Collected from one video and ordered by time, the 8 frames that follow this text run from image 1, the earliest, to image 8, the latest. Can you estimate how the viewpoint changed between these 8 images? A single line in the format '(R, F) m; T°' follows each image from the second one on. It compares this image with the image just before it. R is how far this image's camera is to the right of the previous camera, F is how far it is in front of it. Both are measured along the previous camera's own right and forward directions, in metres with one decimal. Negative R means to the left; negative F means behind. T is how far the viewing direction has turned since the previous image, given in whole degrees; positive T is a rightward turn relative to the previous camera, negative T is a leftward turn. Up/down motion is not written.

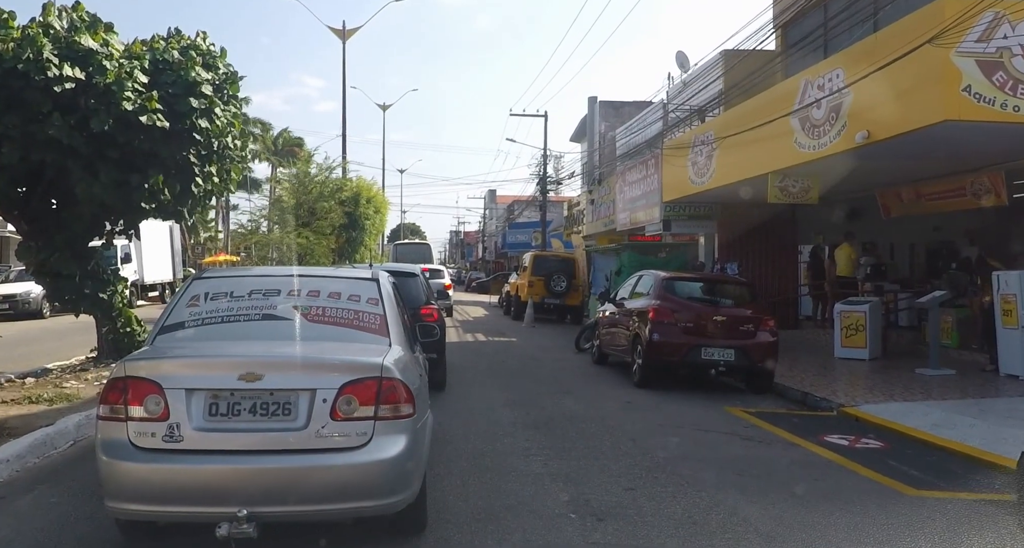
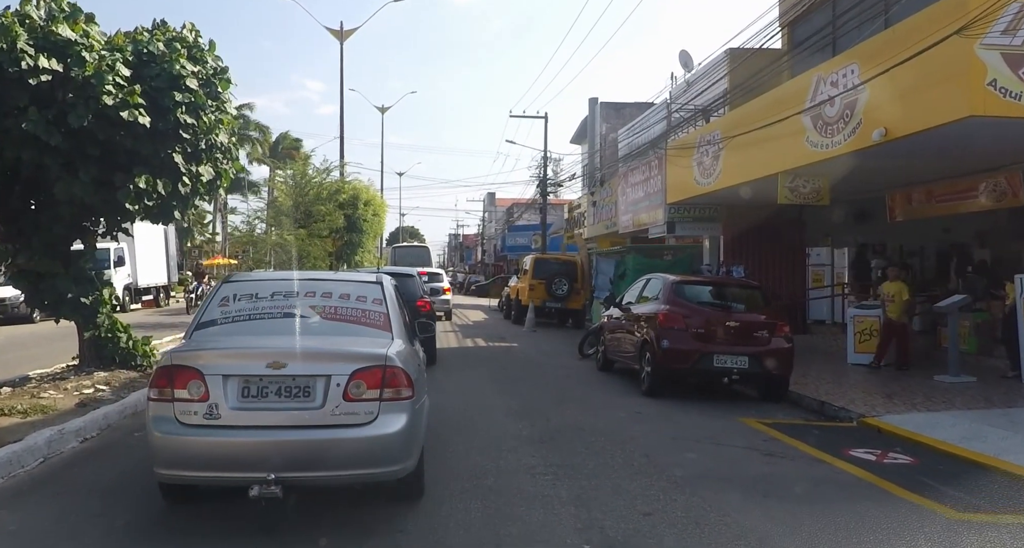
(0.0, +0.5) m; 0°
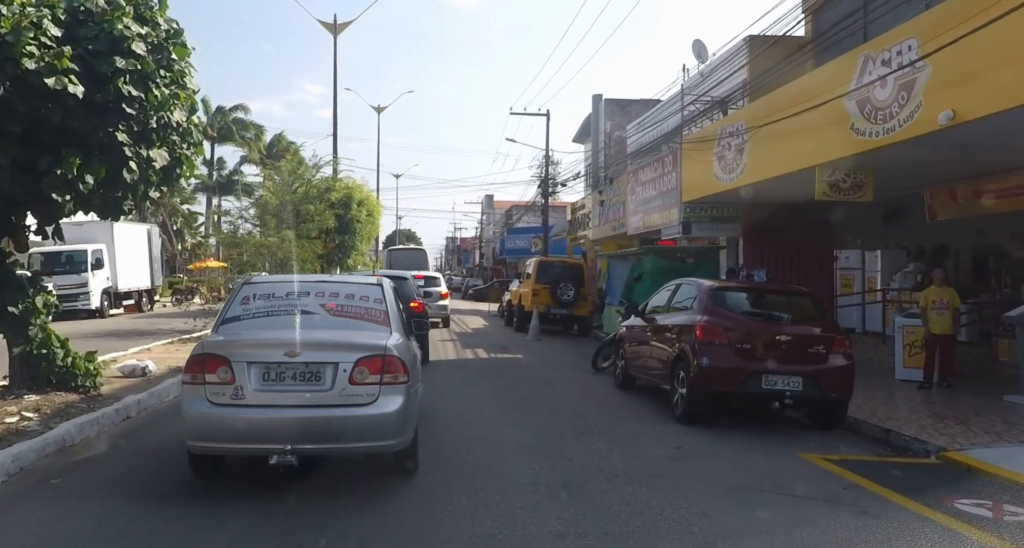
(-0.1, +1.4) m; 0°
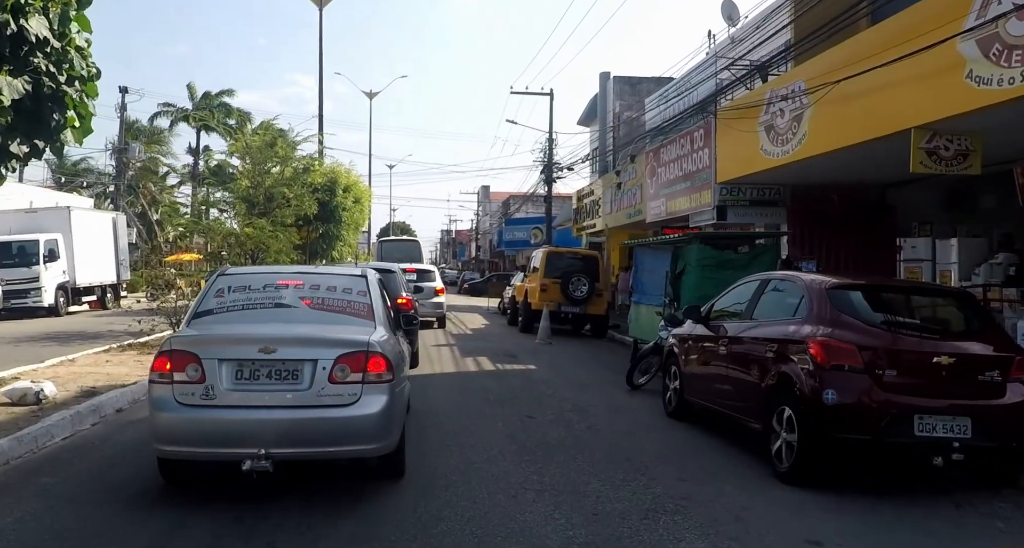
(-0.2, +2.6) m; 0°
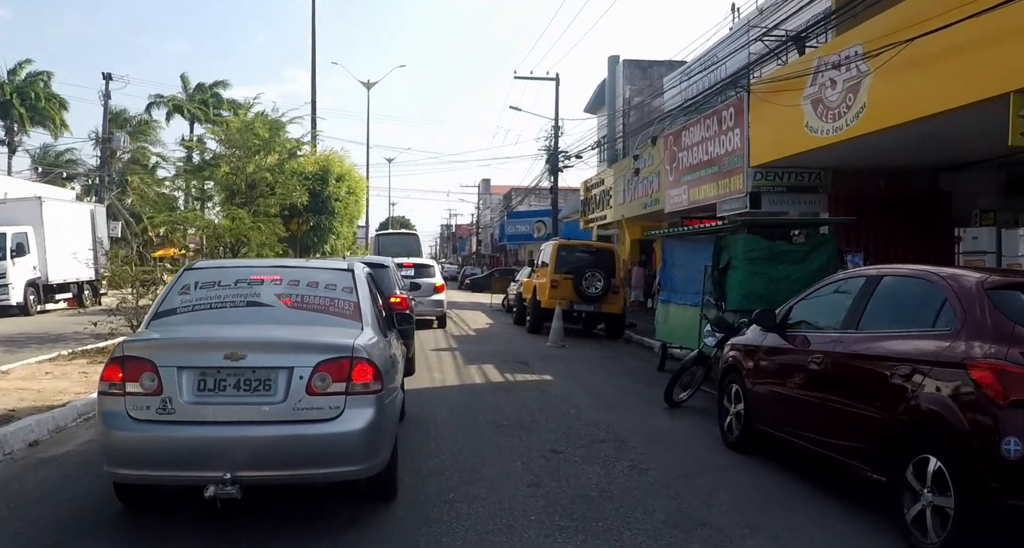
(-0.2, +1.7) m; 0°
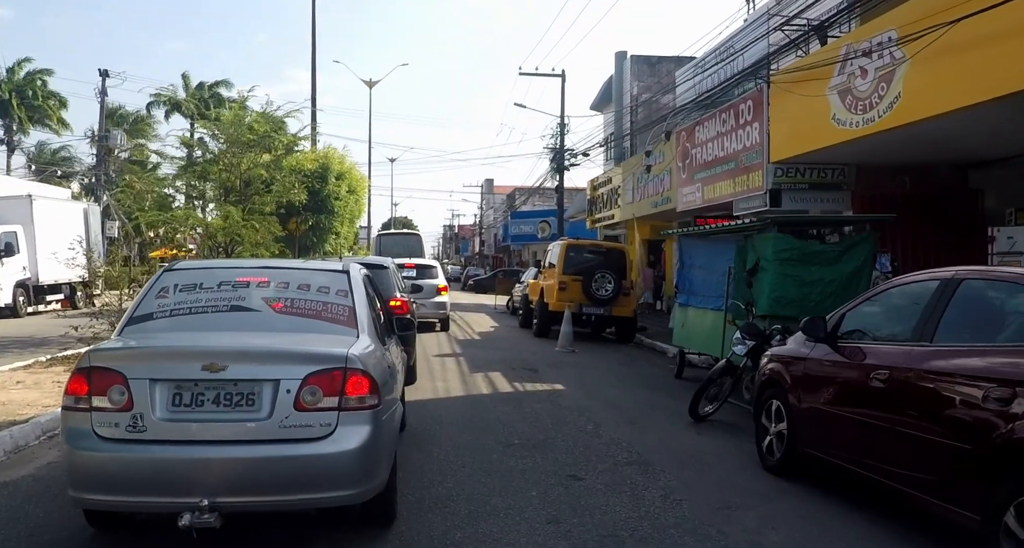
(-0.1, +0.7) m; 0°
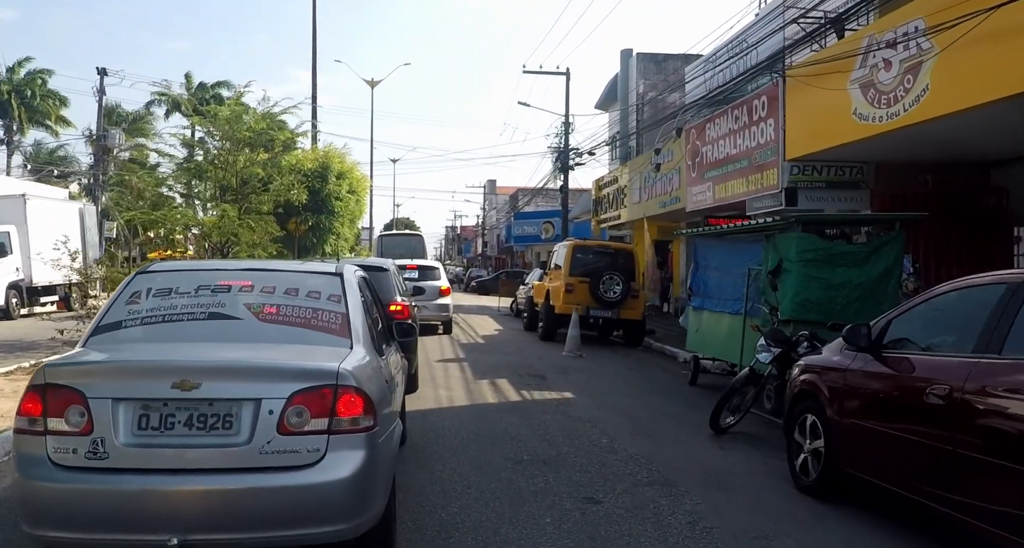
(-0.1, +0.5) m; 0°
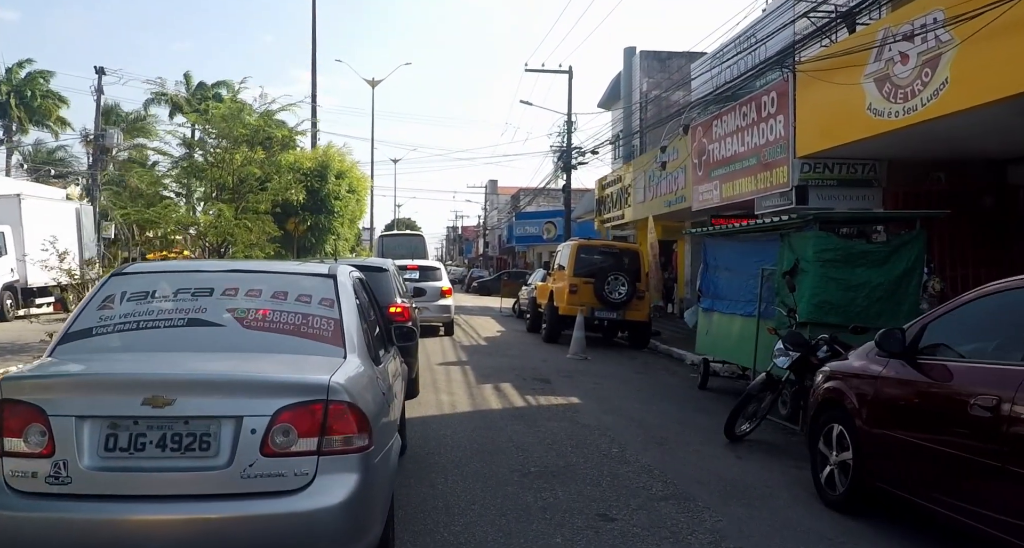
(0.0, +0.3) m; 0°
